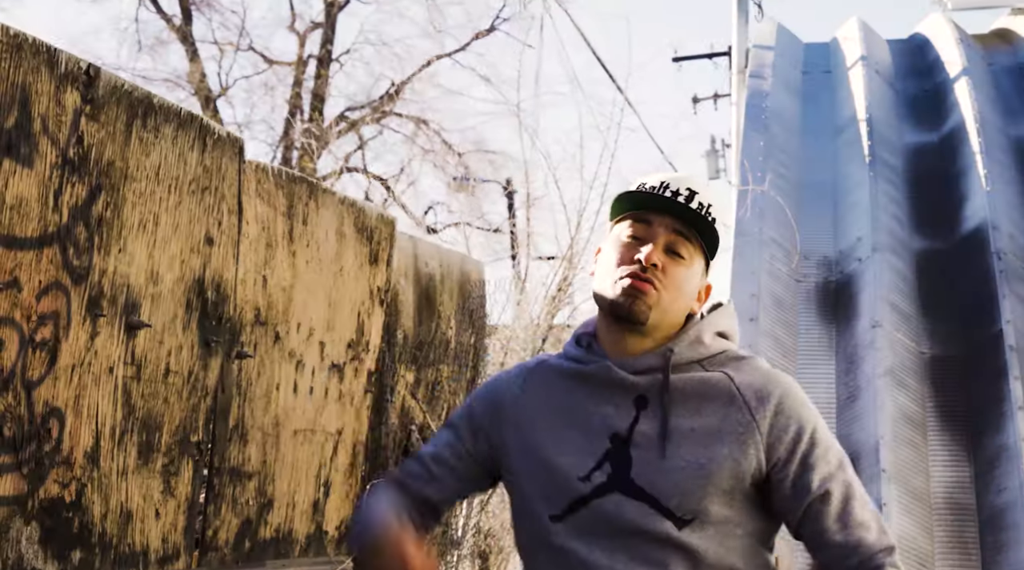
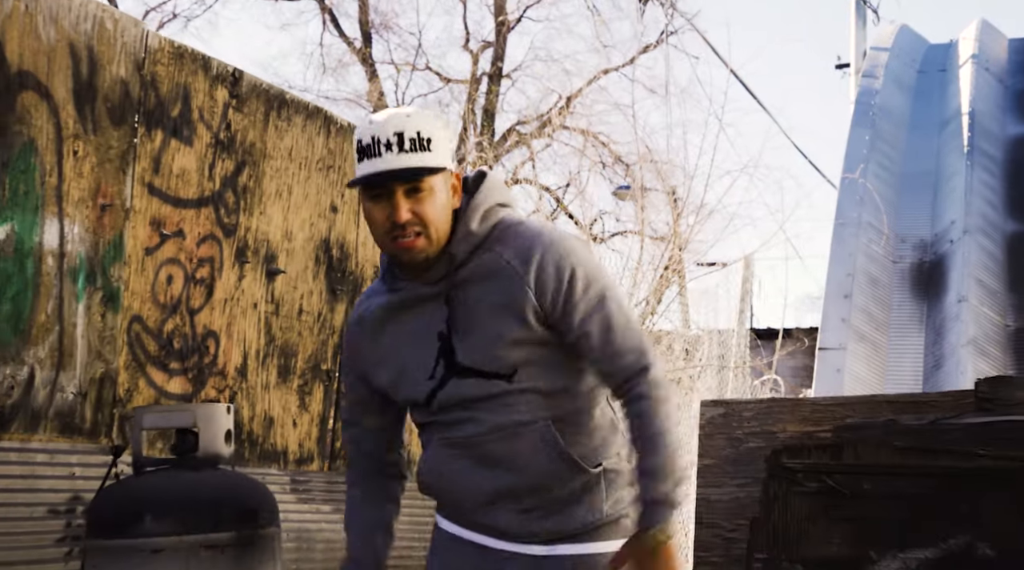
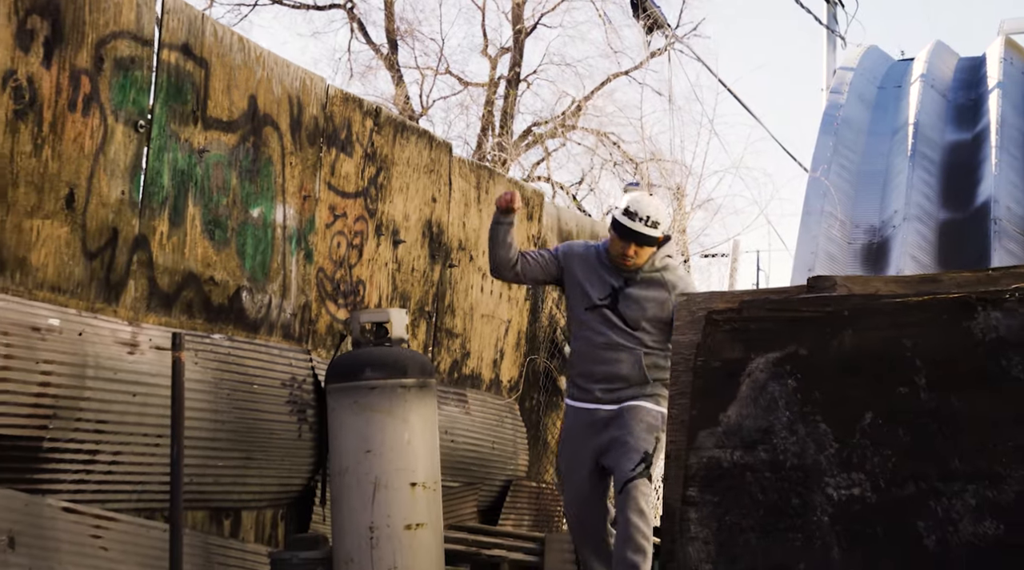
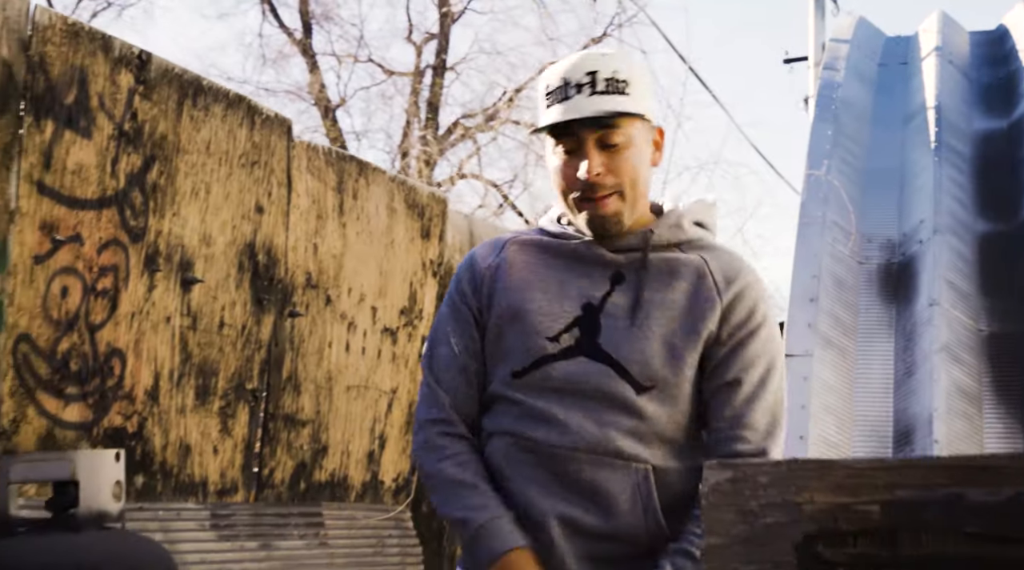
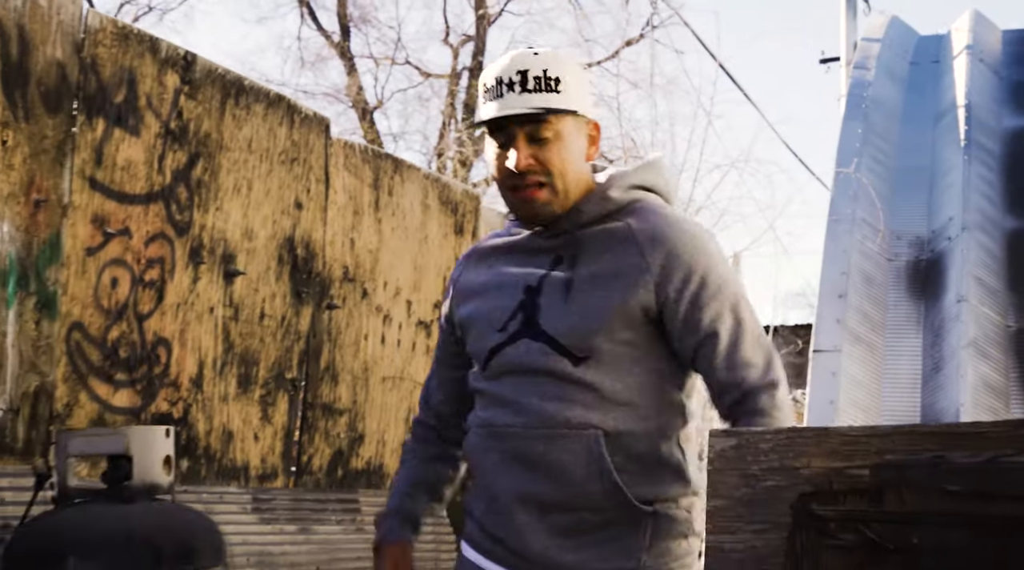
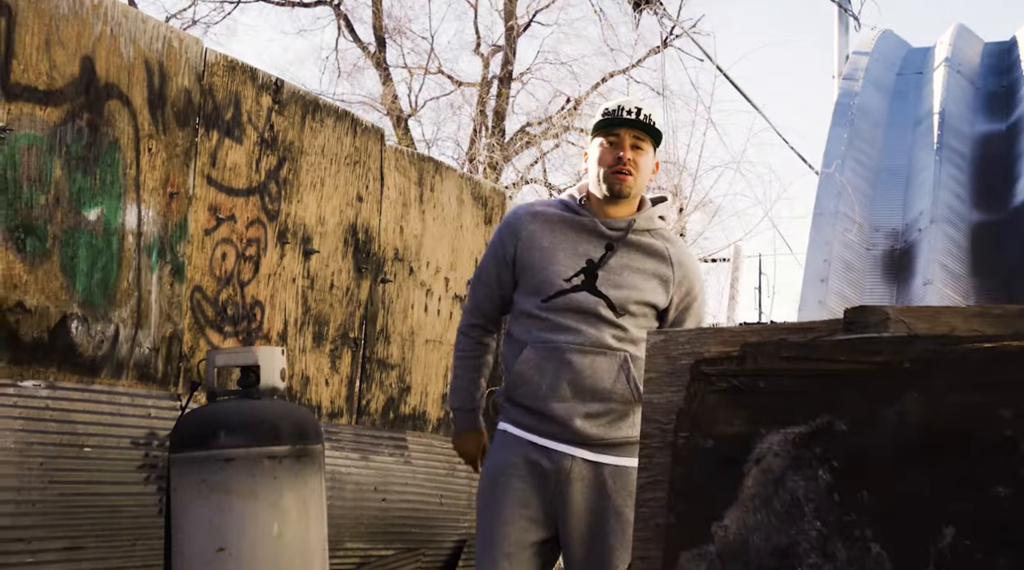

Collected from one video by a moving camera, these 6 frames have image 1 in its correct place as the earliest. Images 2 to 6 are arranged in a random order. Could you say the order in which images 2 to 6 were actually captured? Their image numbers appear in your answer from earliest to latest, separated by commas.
4, 5, 2, 6, 3
